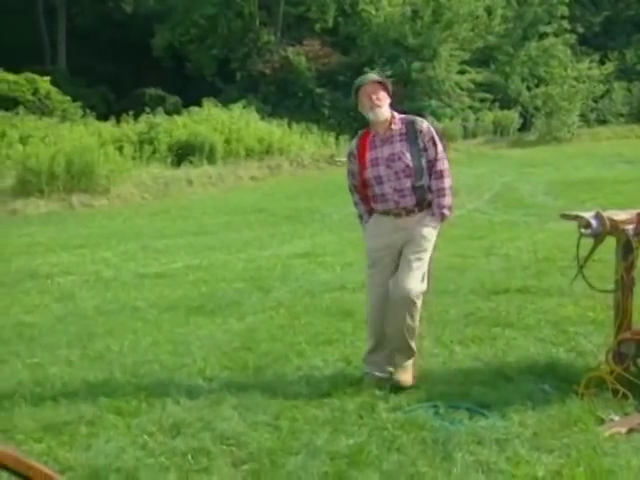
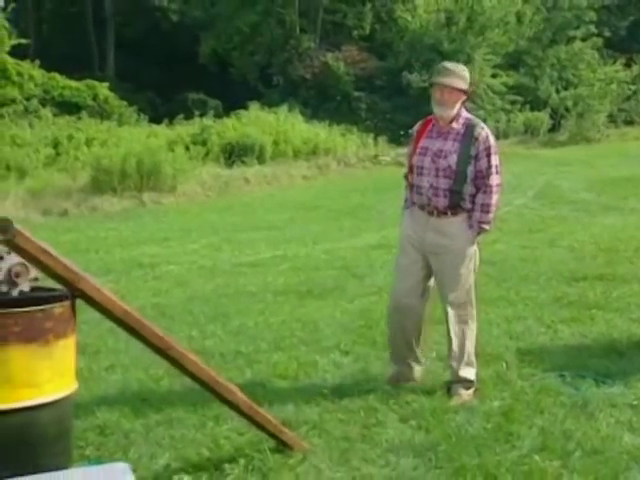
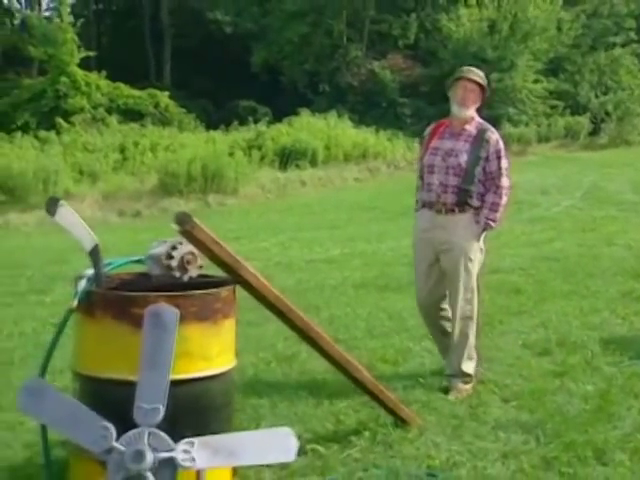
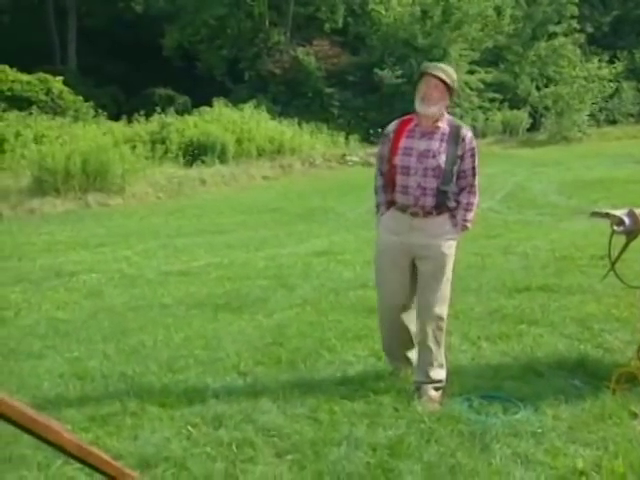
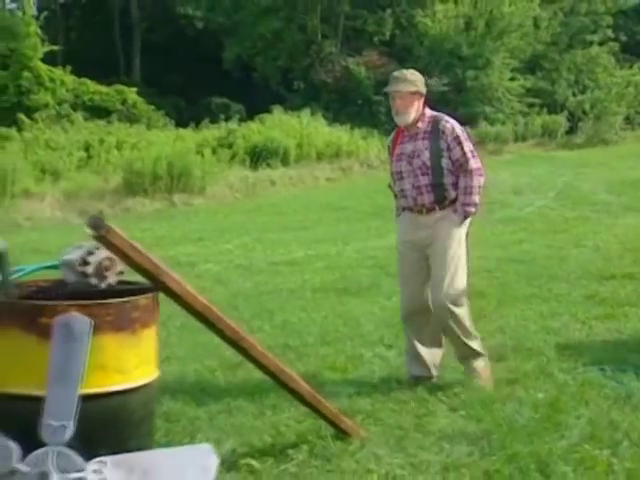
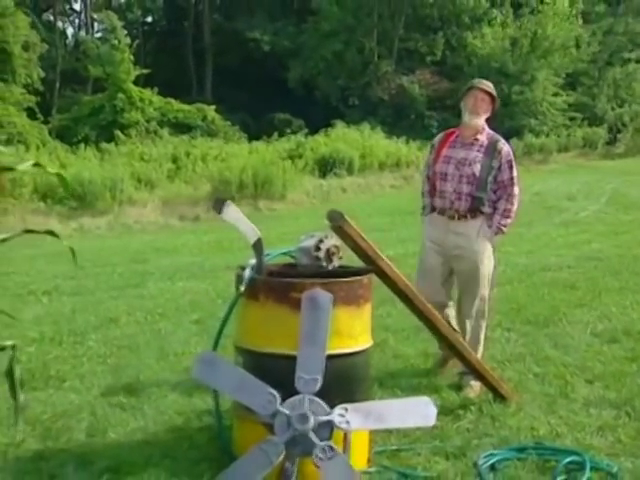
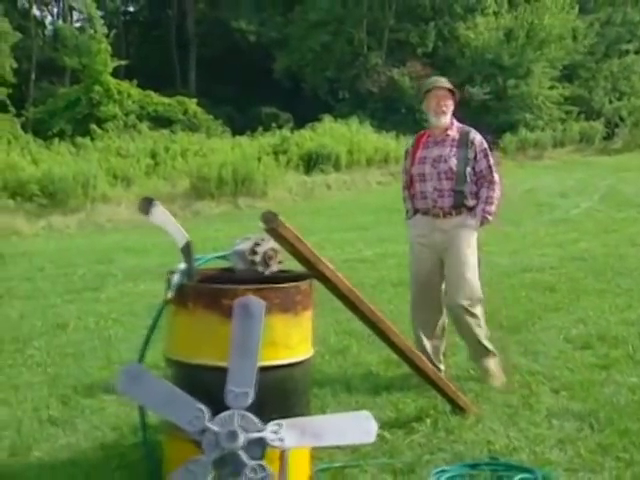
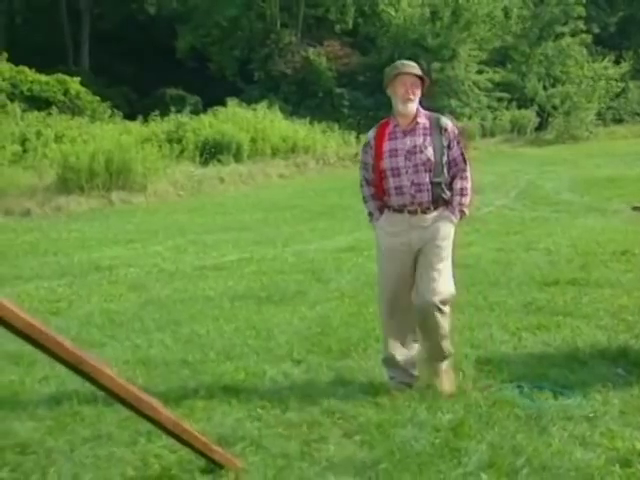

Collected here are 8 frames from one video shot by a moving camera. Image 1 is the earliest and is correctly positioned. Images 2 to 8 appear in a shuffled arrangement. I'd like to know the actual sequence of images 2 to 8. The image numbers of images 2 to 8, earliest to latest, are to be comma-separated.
4, 8, 2, 5, 3, 7, 6
